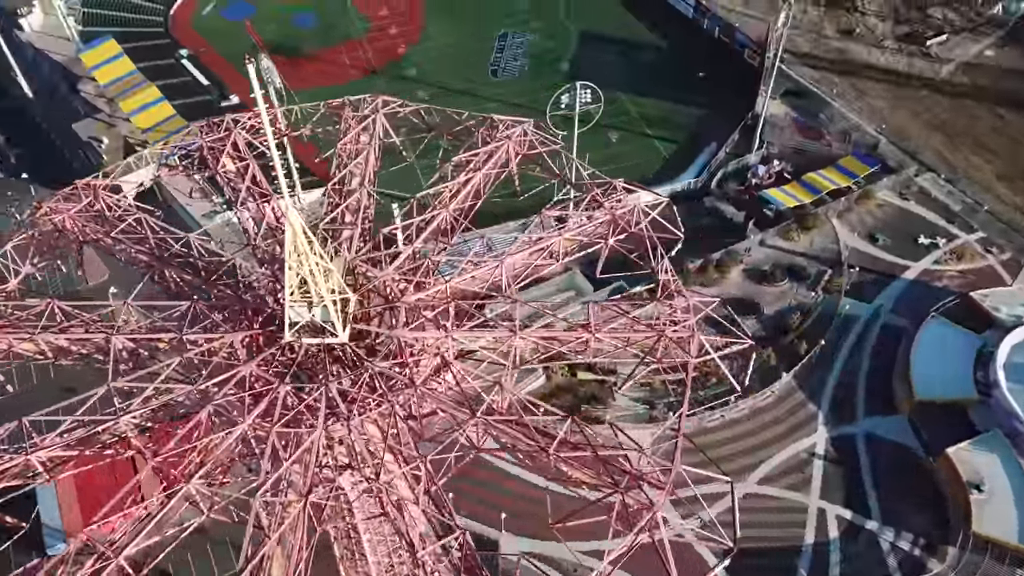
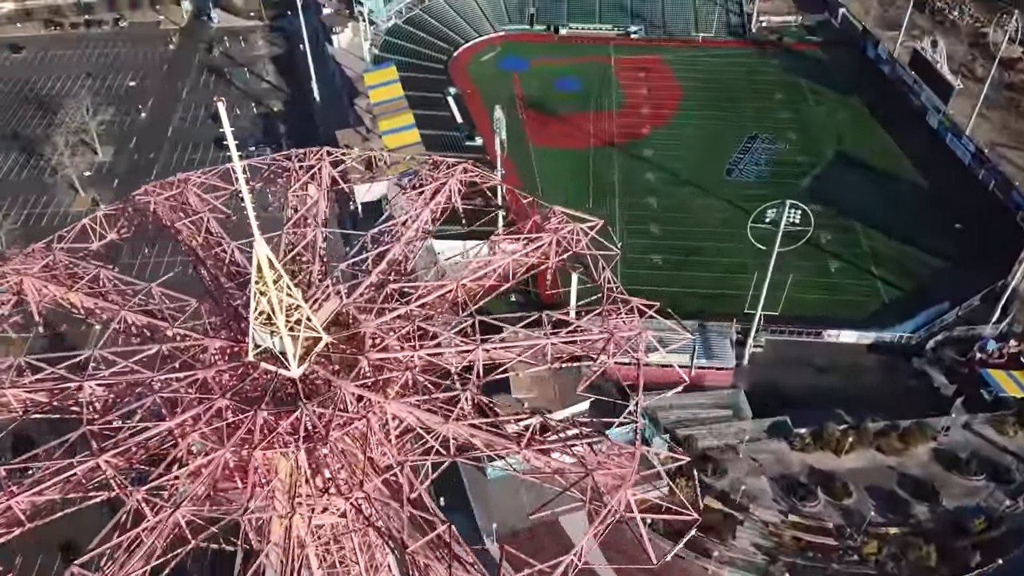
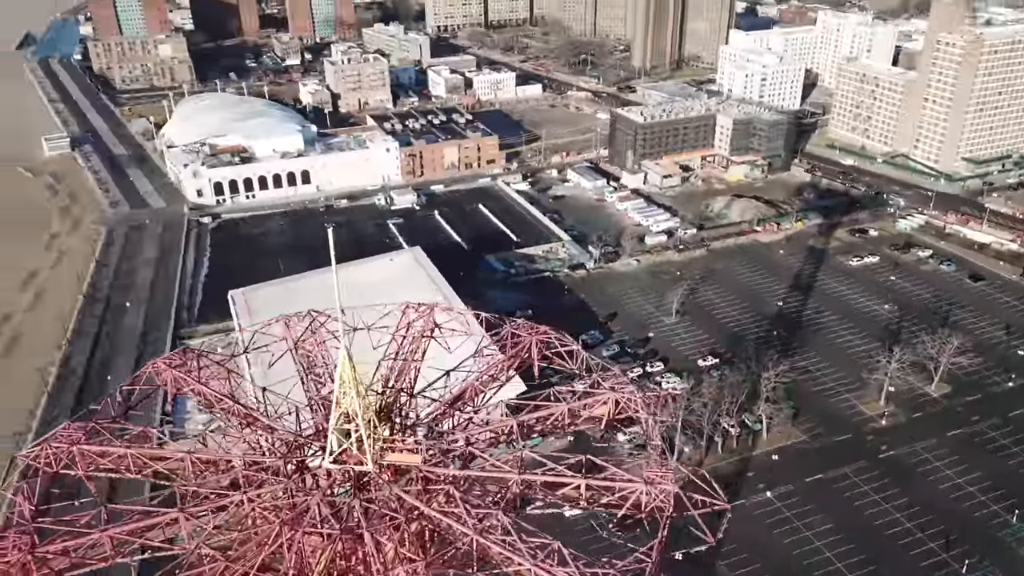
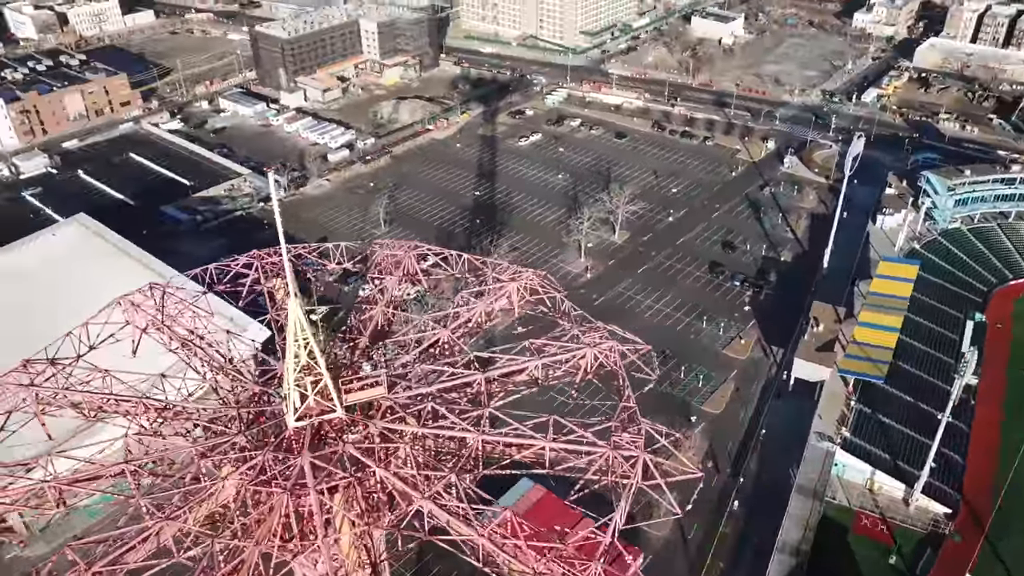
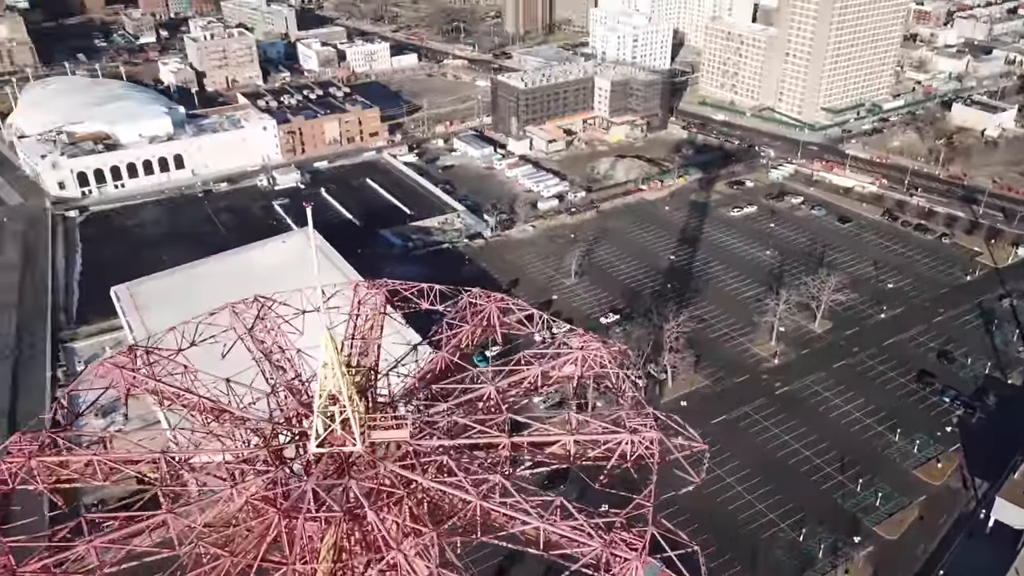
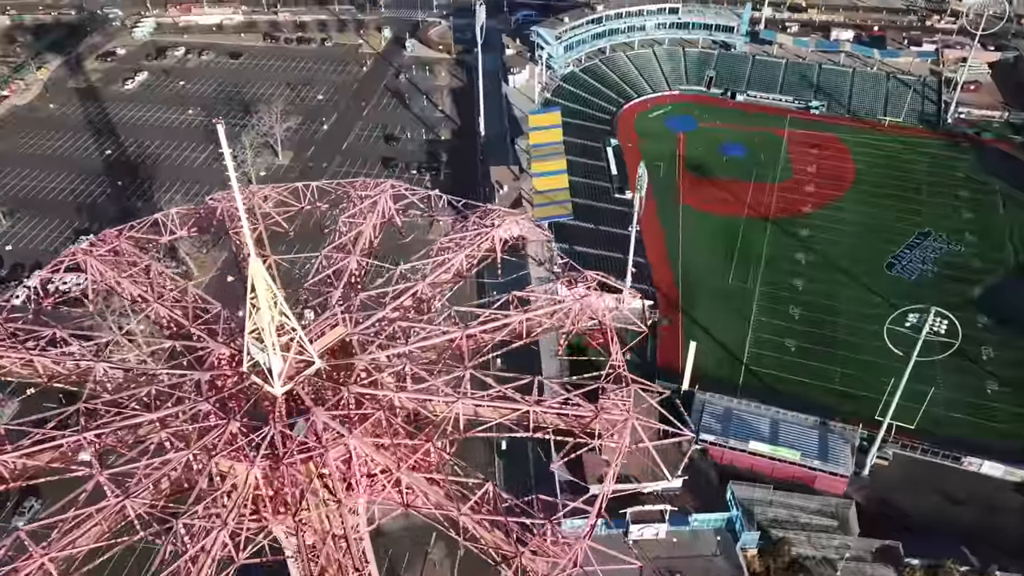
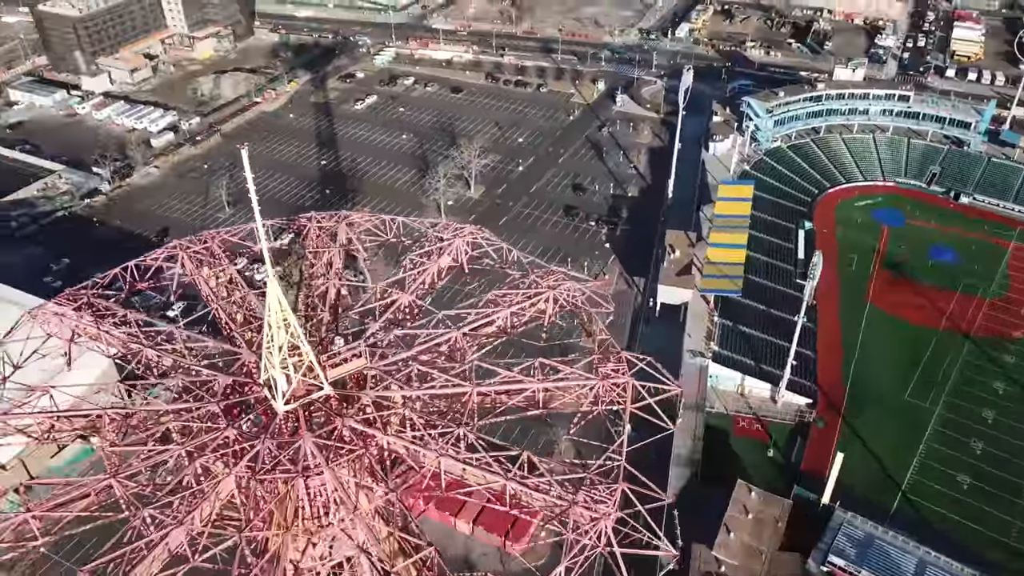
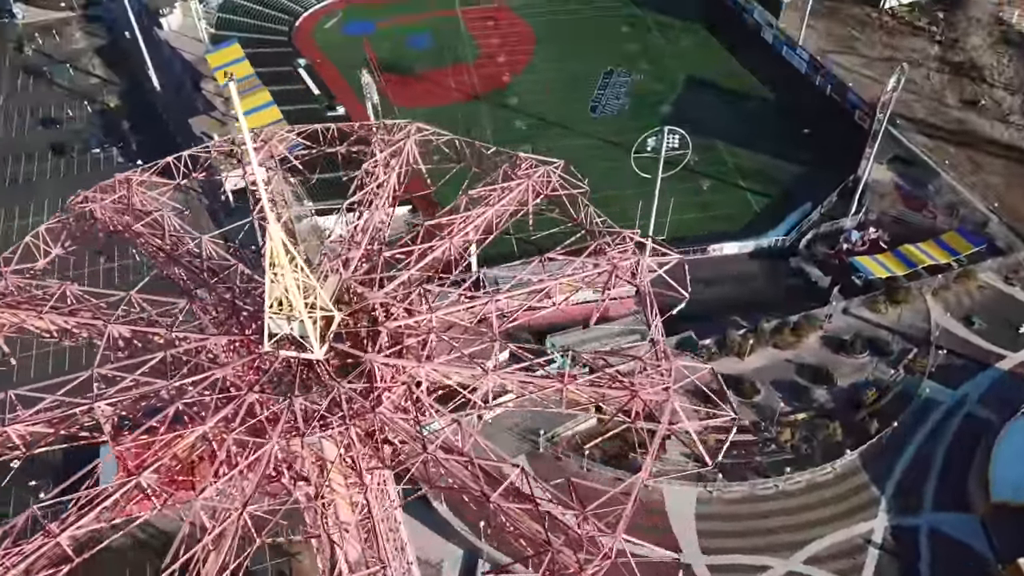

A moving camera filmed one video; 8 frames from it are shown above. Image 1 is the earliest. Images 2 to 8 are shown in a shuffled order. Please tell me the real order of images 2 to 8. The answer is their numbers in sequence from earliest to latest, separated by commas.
8, 2, 6, 7, 4, 5, 3
